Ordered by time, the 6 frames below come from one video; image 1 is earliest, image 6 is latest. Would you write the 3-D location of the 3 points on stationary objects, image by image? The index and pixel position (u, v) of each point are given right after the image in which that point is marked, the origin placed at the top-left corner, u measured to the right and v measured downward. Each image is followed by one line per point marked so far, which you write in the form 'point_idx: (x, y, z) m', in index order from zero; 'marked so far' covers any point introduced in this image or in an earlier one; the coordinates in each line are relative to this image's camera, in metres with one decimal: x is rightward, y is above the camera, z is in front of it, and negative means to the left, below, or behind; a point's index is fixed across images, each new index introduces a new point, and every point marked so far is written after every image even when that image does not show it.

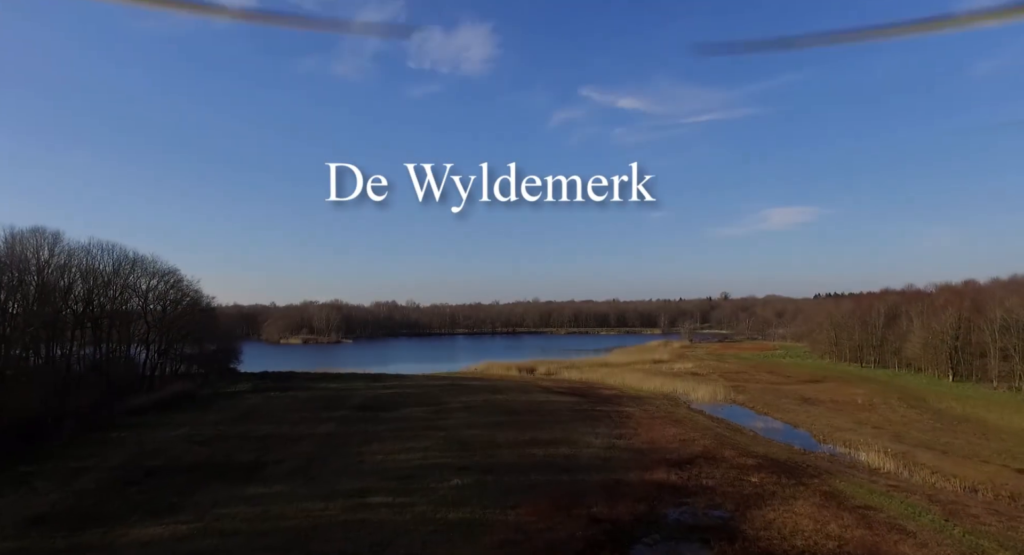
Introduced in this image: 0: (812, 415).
0: (+8.9, -4.1, +18.7) m
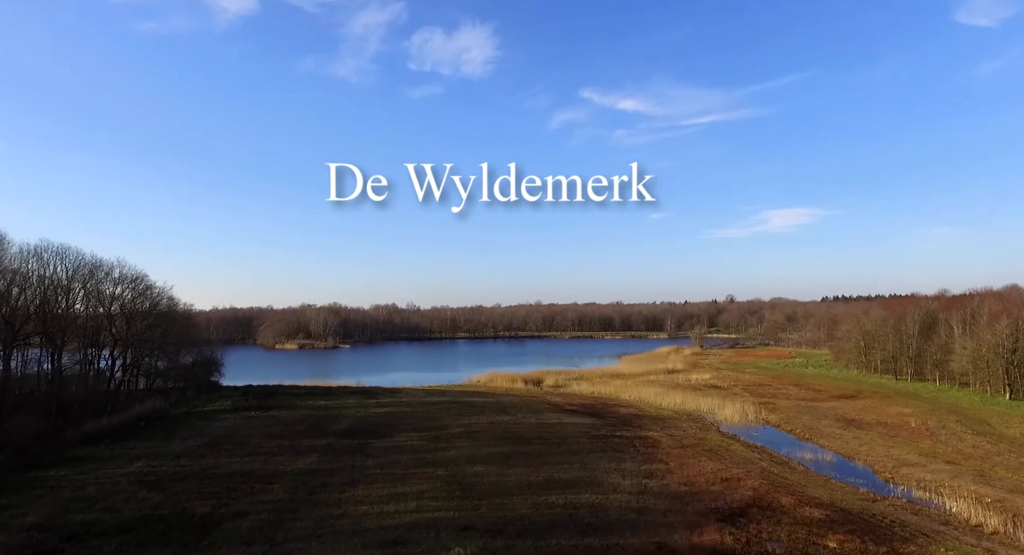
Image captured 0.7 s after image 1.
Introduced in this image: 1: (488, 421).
0: (+9.1, -4.3, +16.3) m
1: (-0.7, -4.4, +19.2) m
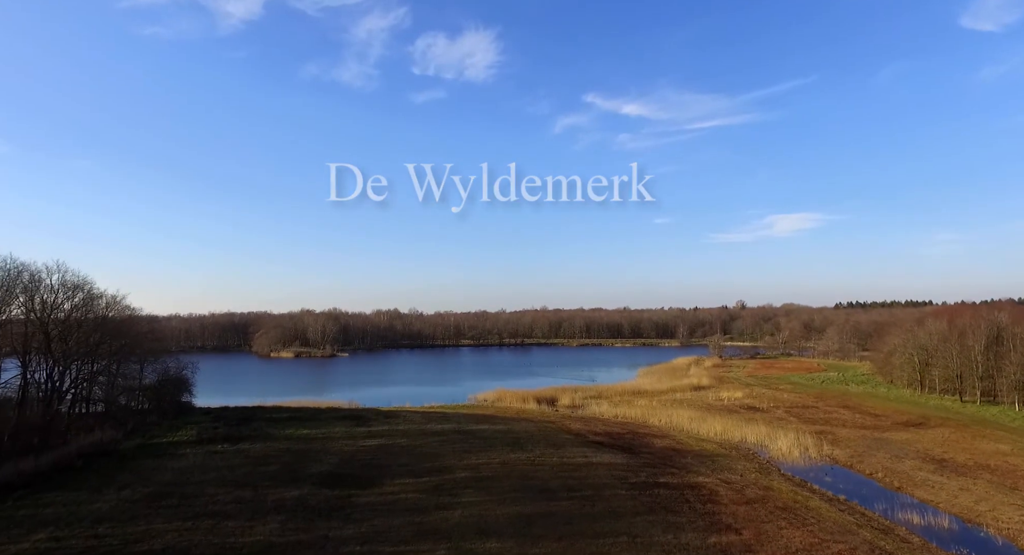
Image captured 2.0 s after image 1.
0: (+9.5, -4.5, +12.9) m
1: (-0.3, -4.6, +15.8) m
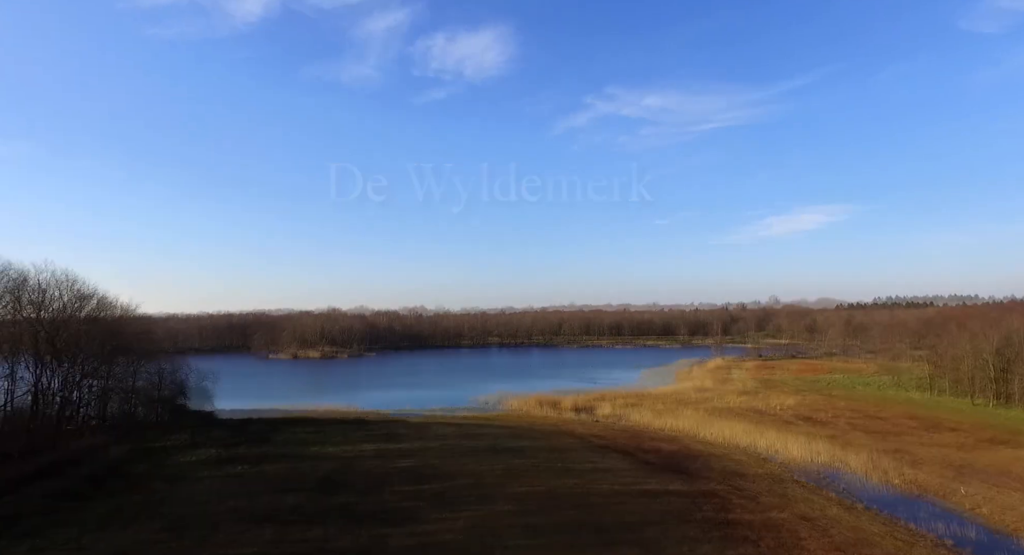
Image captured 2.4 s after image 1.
0: (+10.4, -4.6, +10.9) m
1: (+0.7, -4.7, +14.2) m
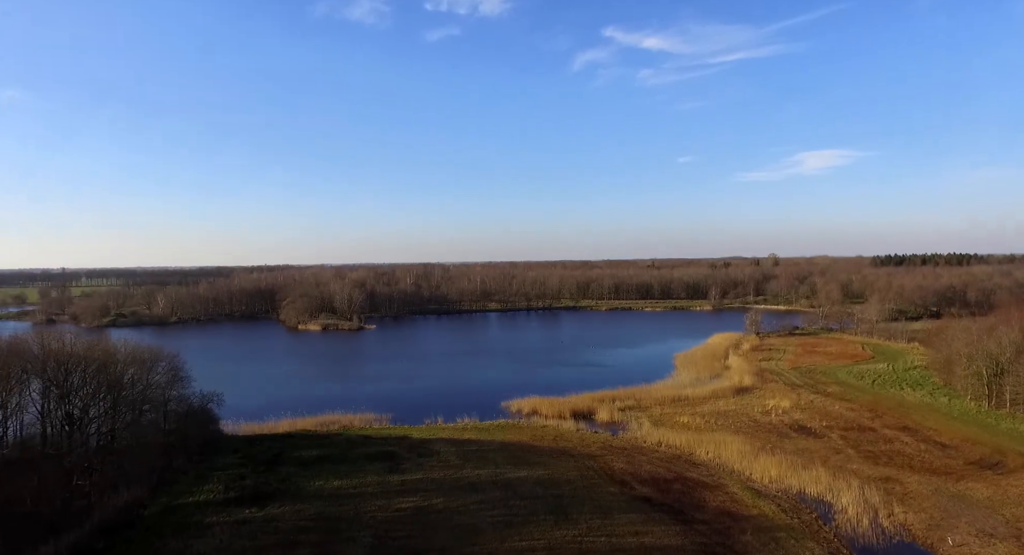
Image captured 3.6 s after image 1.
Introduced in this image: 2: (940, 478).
0: (+10.5, -6.2, +11.4) m
1: (+0.8, -6.1, +14.7) m
2: (+12.9, -6.0, +19.0) m
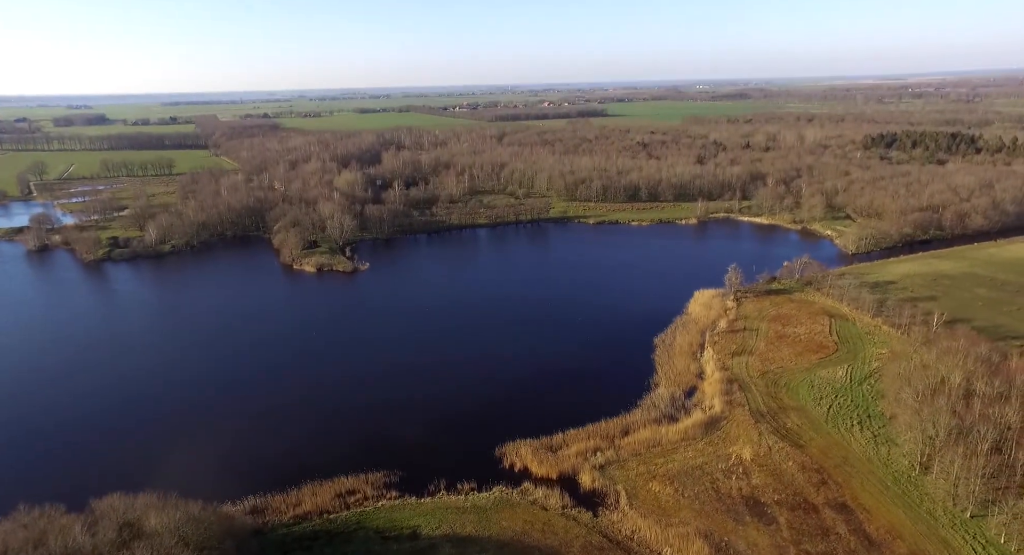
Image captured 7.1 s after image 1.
0: (+10.5, -14.4, +16.0) m
1: (+0.7, -13.7, +19.0) m
2: (+12.8, -12.0, +23.3) m
